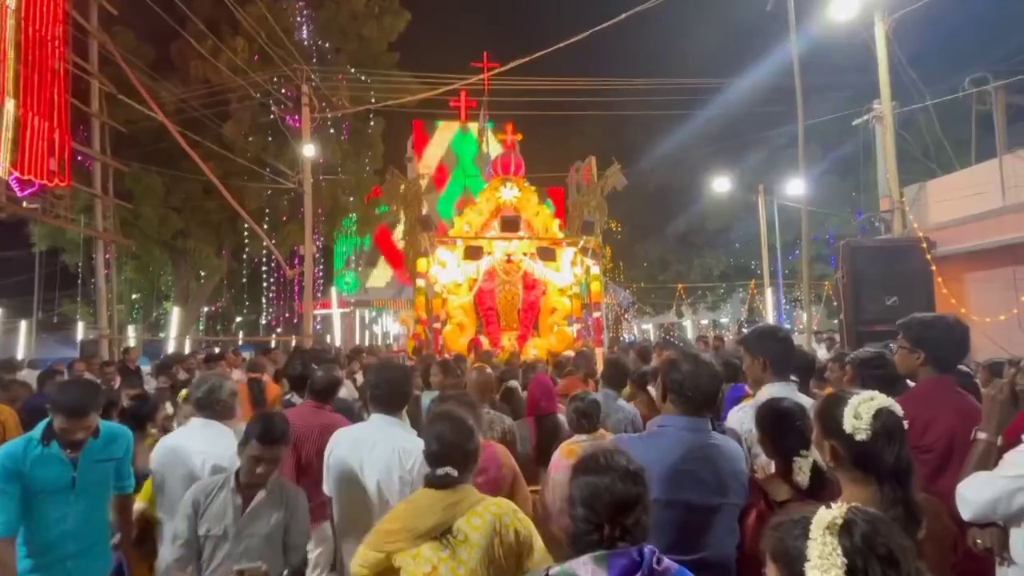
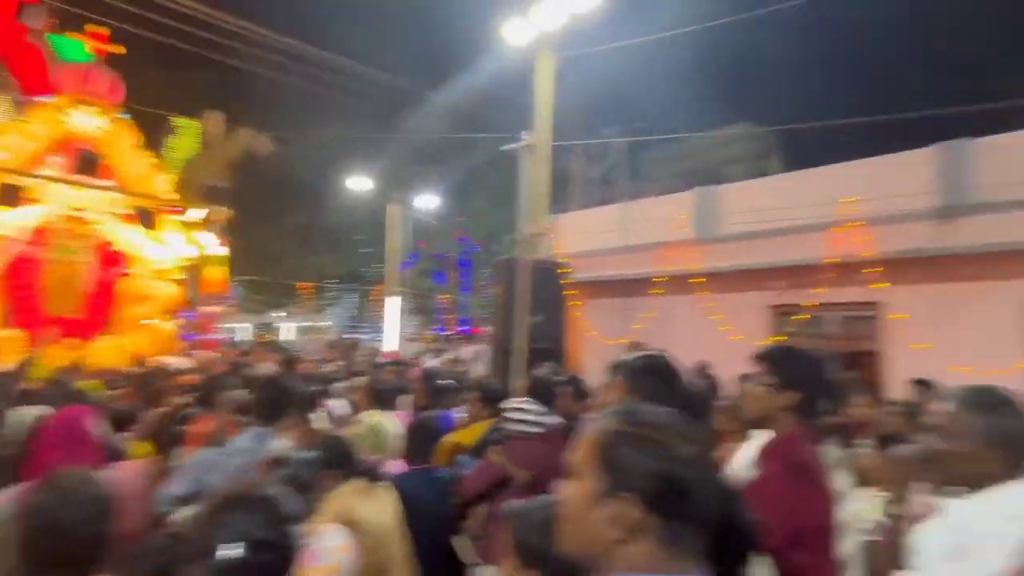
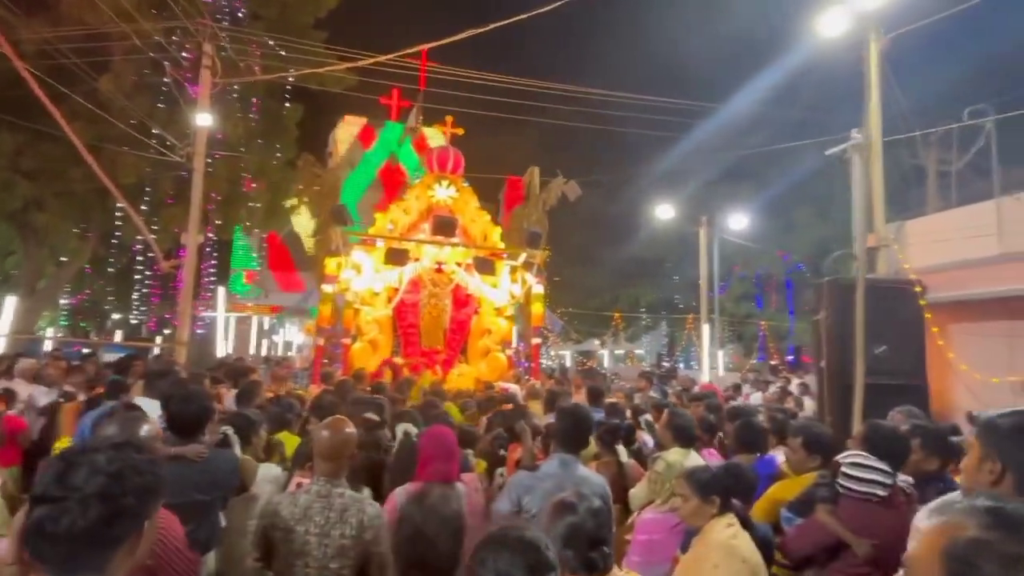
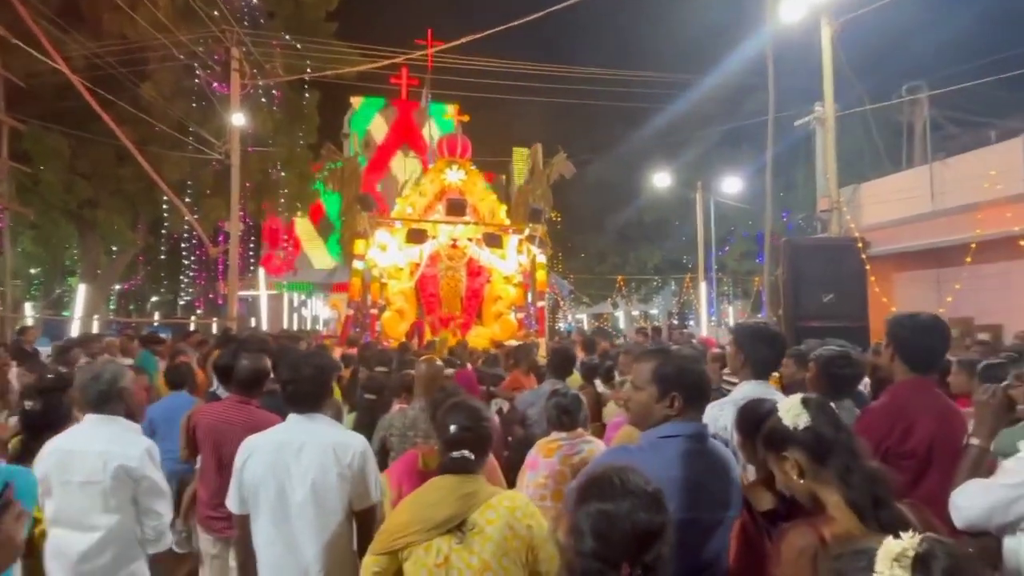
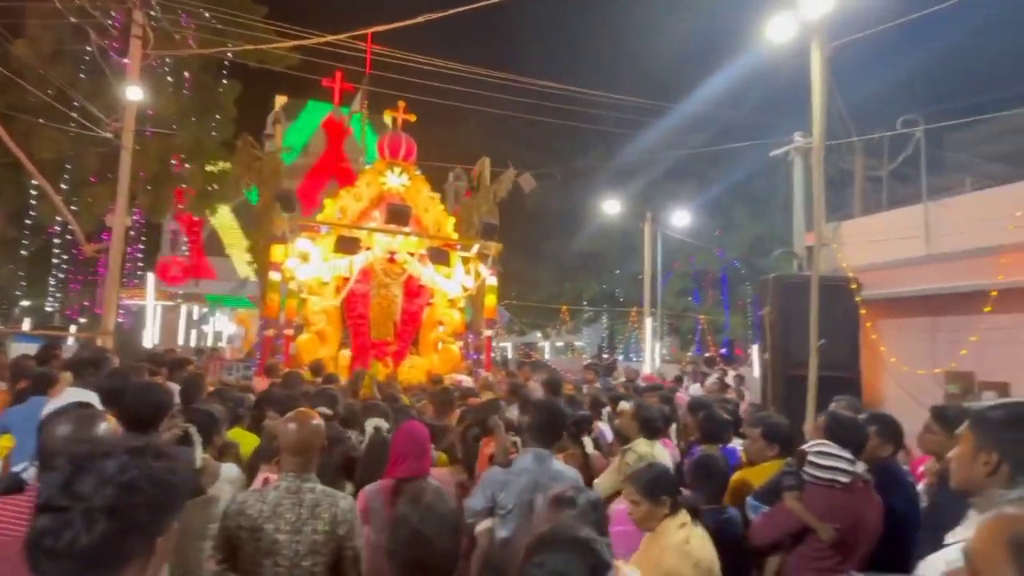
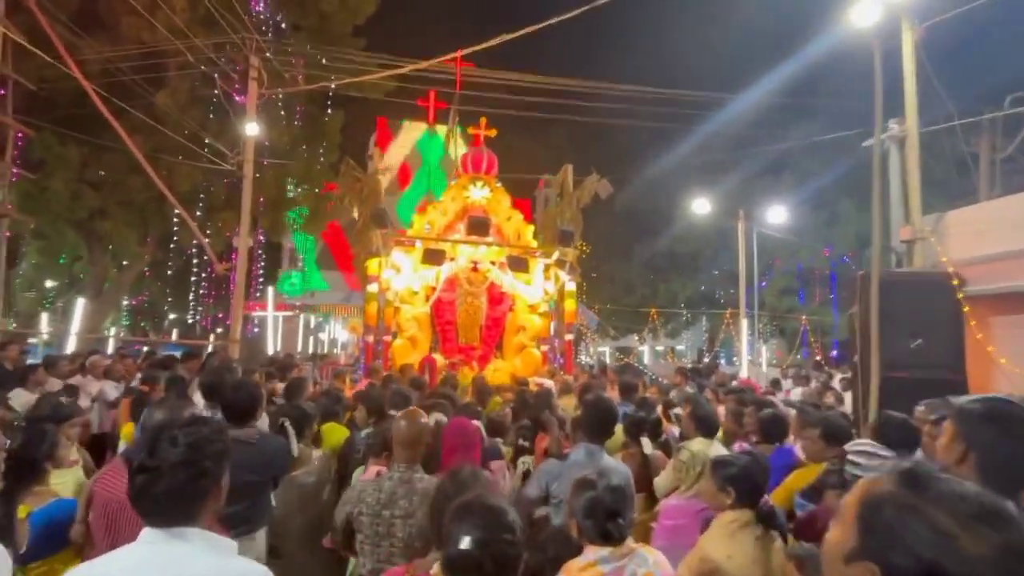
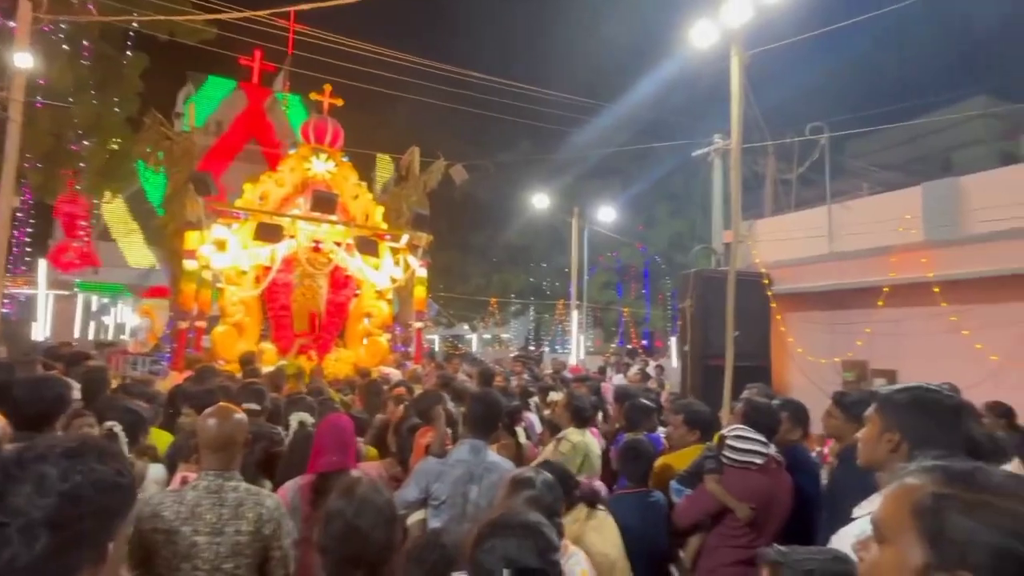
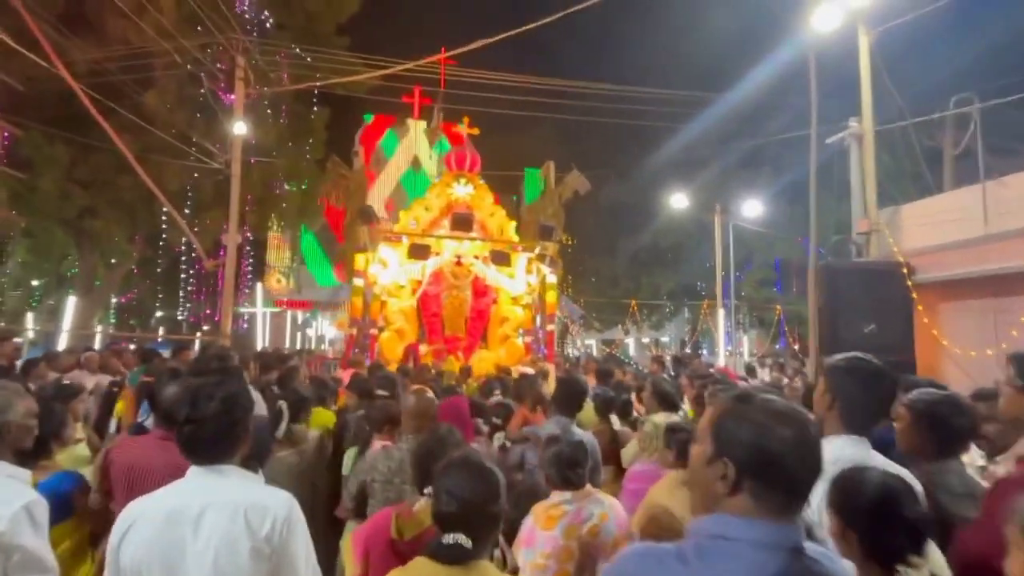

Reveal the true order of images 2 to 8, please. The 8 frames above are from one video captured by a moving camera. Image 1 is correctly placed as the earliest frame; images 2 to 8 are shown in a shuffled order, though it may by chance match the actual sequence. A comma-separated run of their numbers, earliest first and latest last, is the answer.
4, 8, 6, 3, 5, 7, 2
